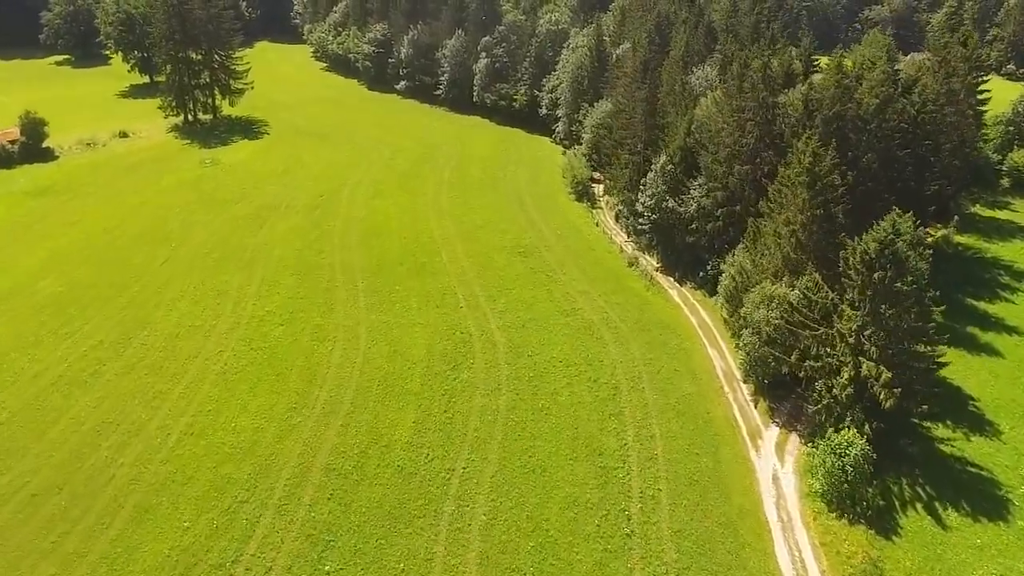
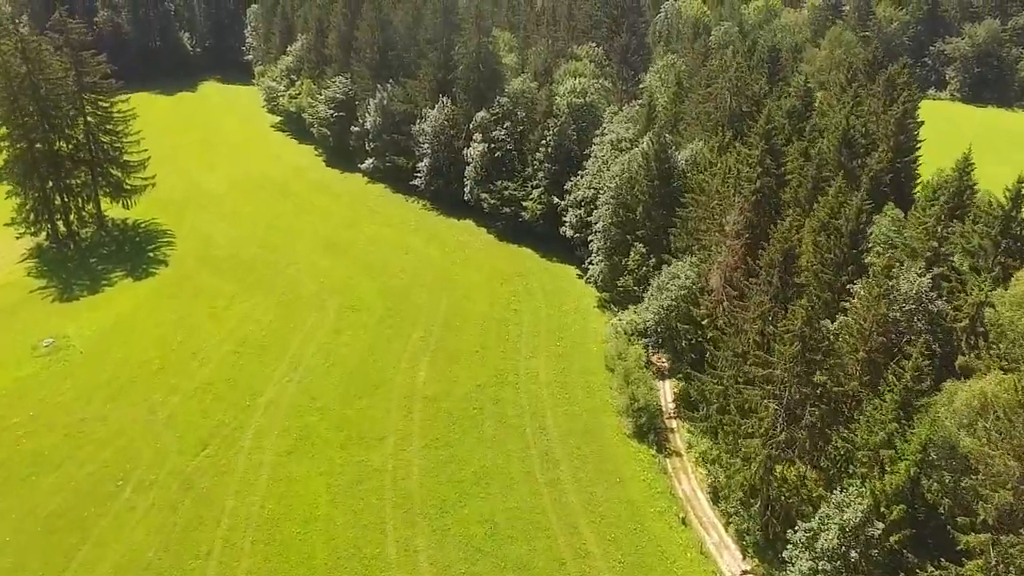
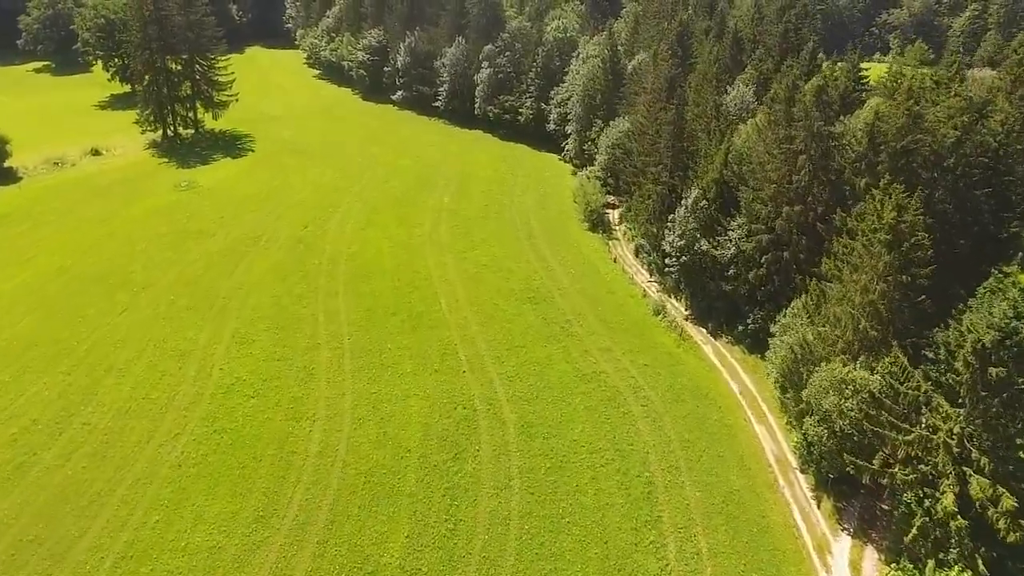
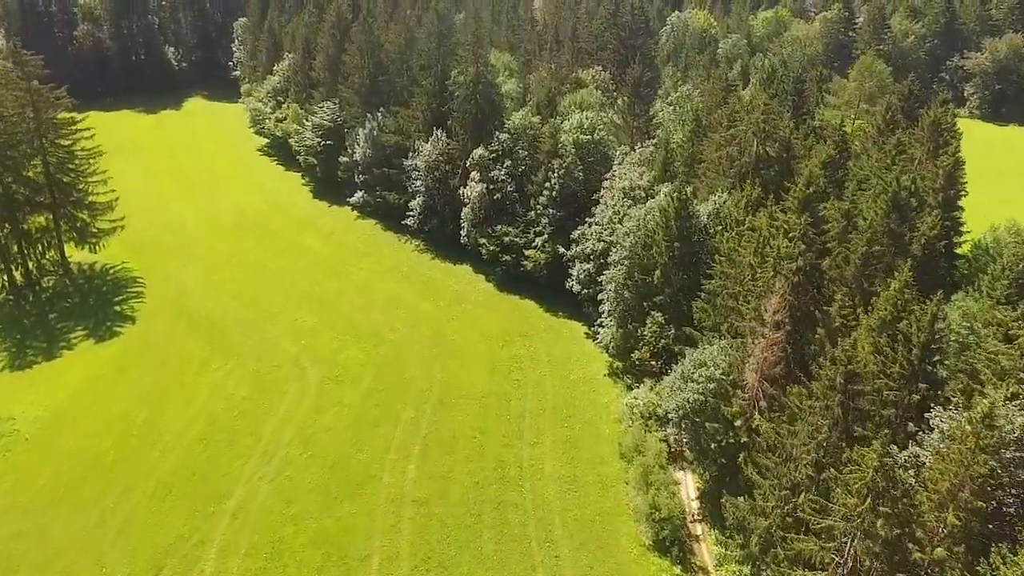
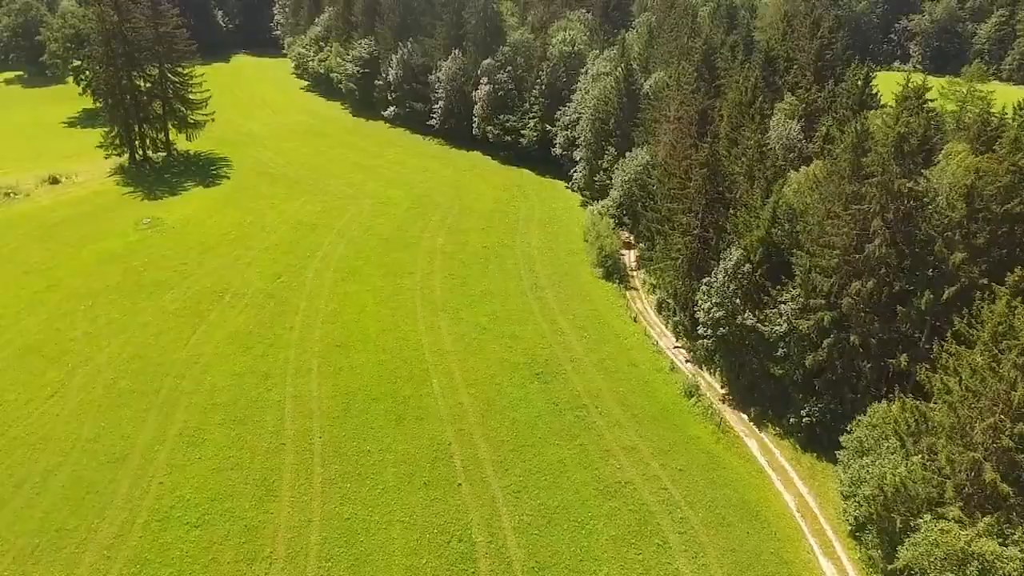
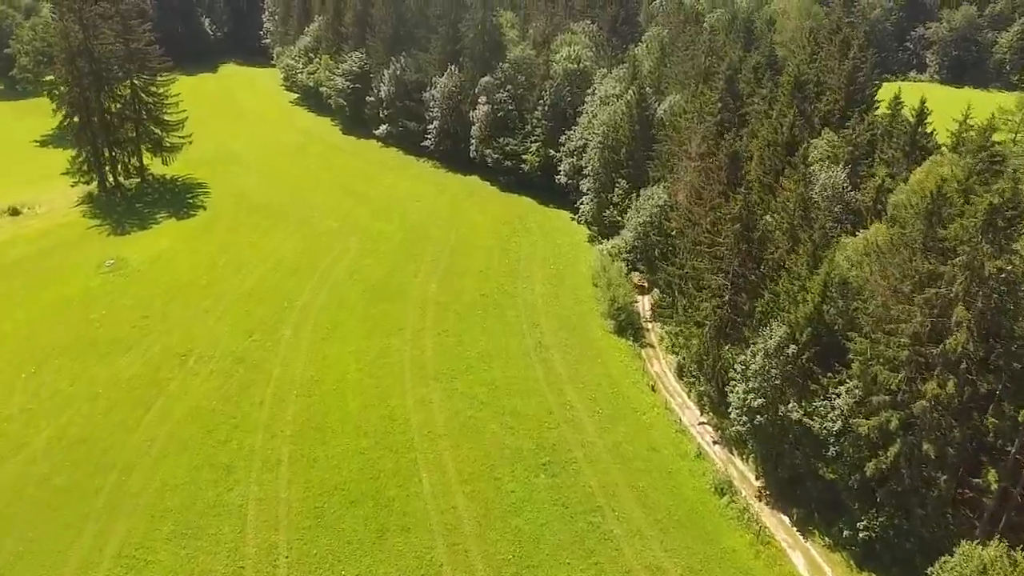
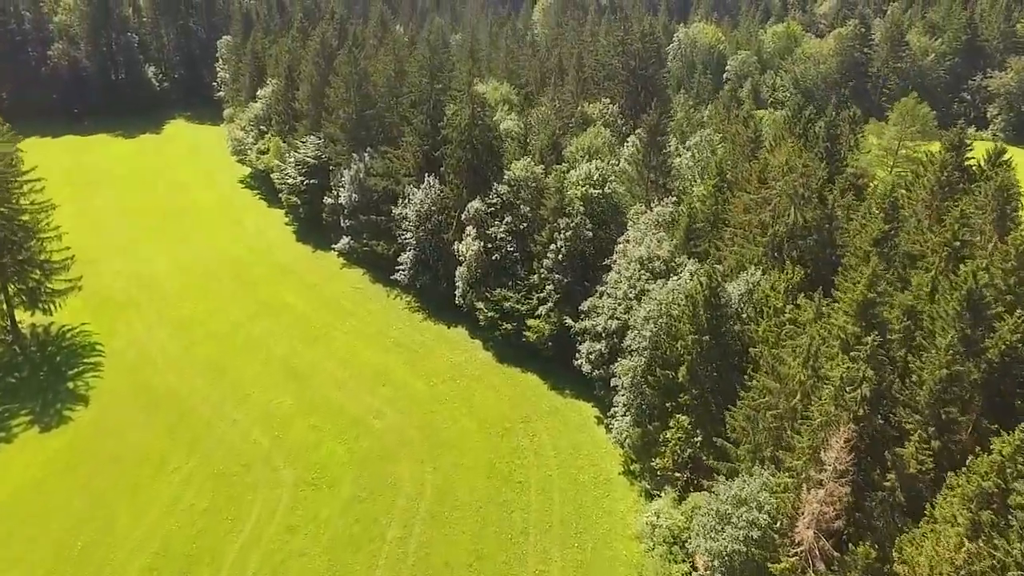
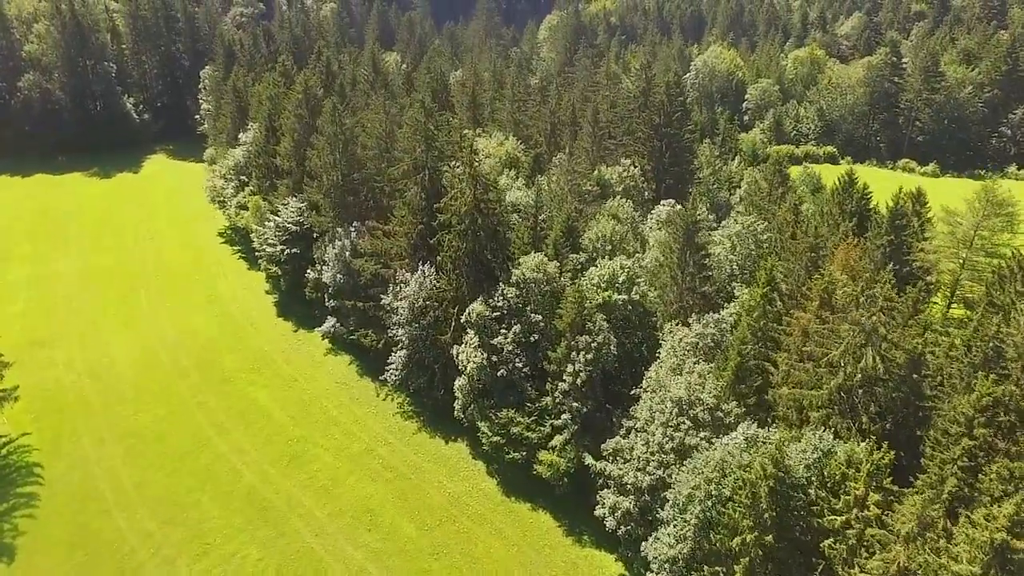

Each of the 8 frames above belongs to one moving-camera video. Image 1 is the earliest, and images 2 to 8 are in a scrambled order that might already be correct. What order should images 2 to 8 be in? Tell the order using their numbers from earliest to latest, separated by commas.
3, 5, 6, 2, 4, 7, 8
